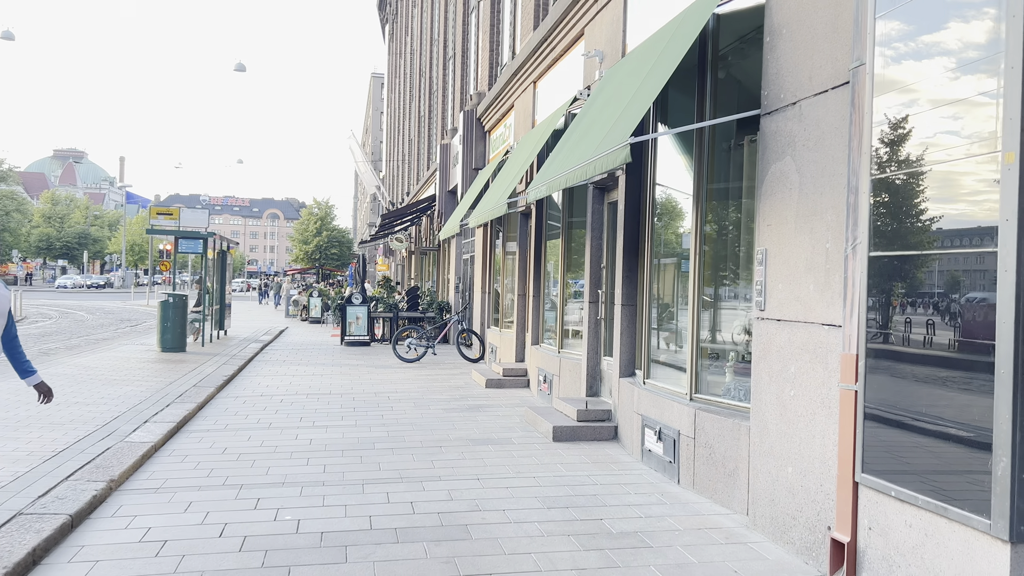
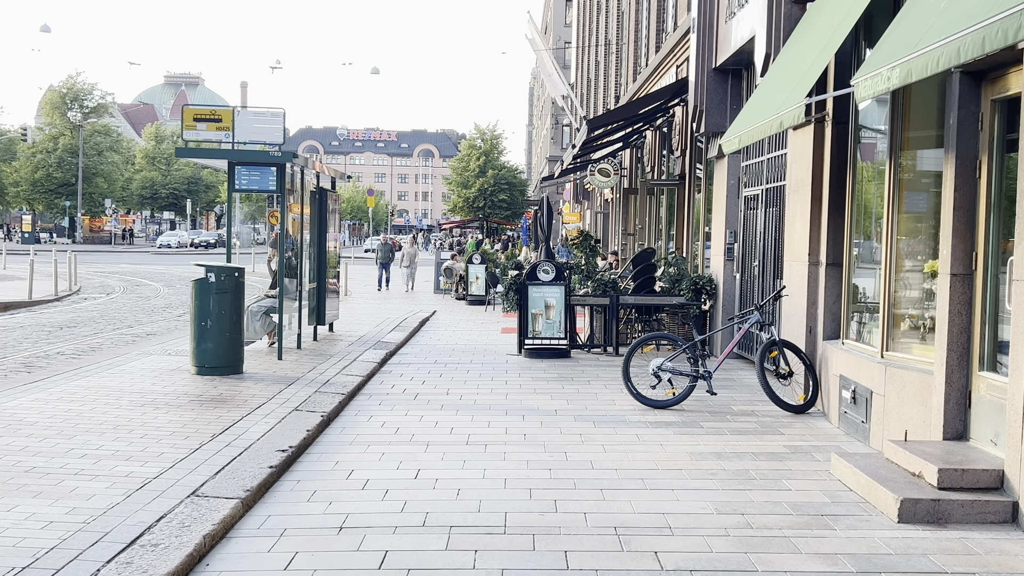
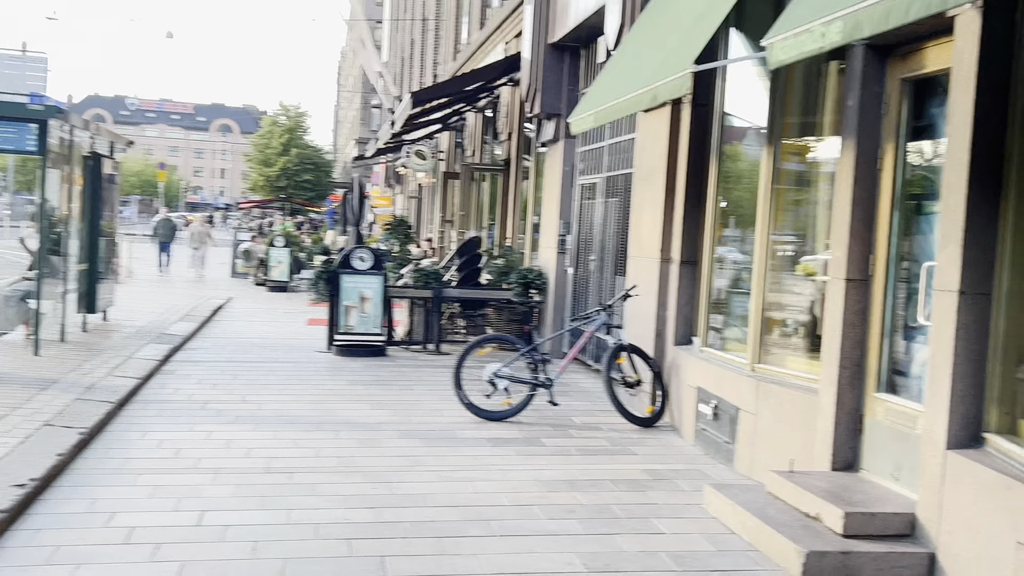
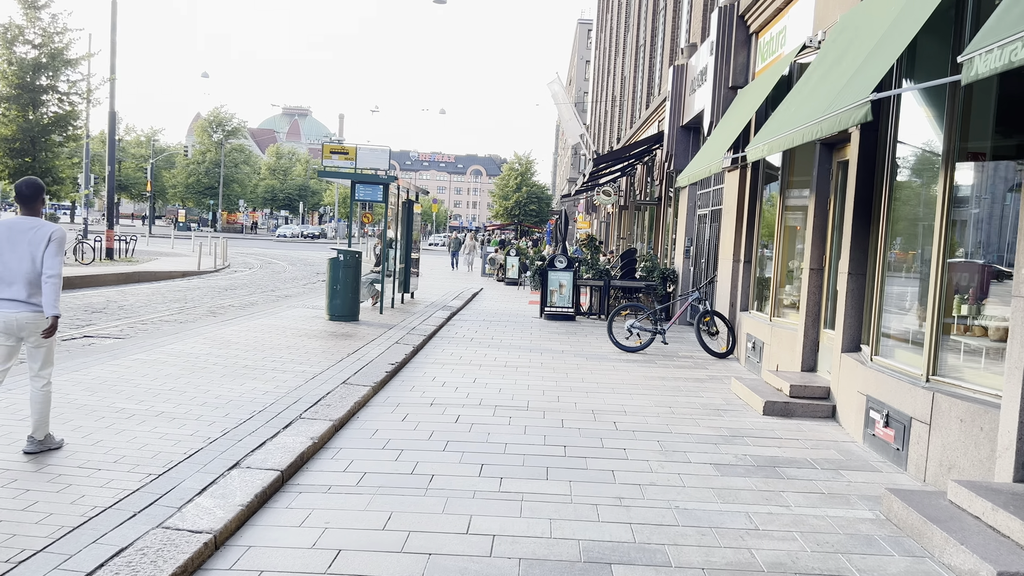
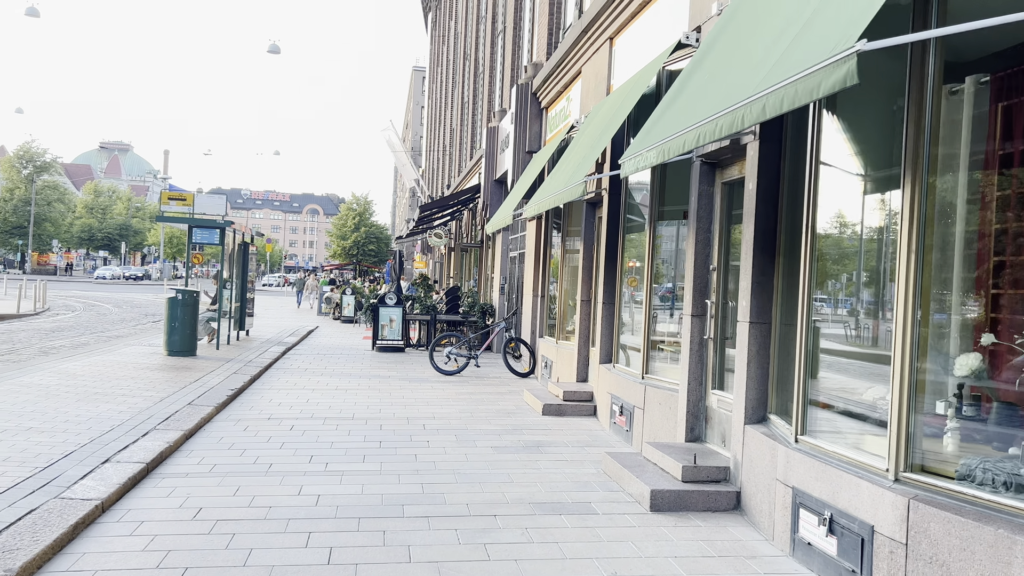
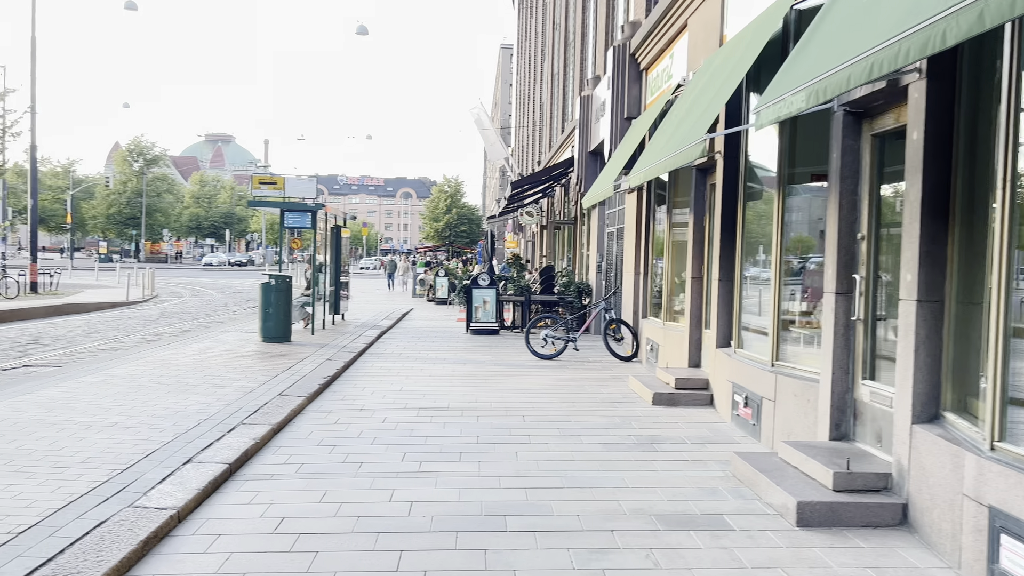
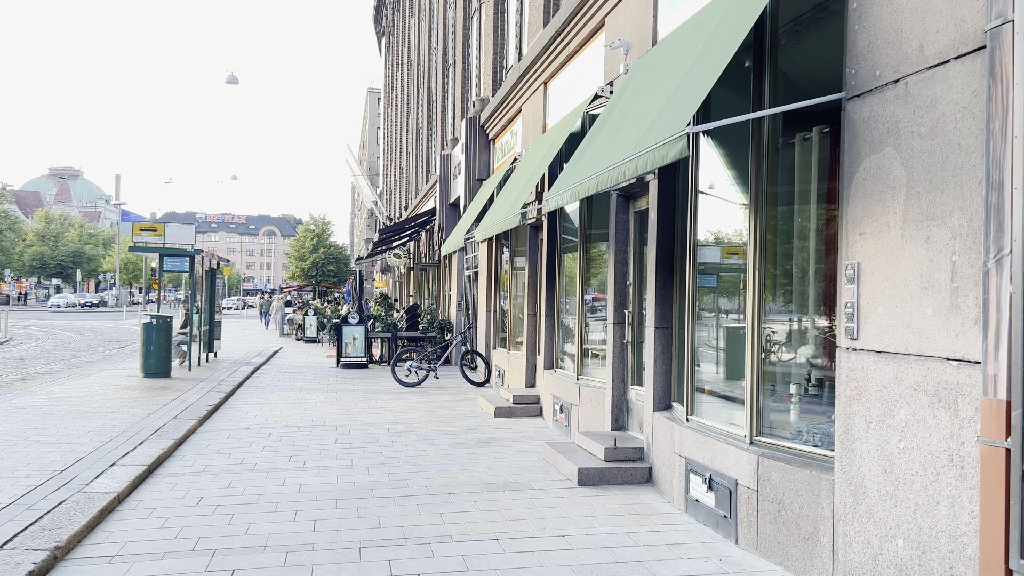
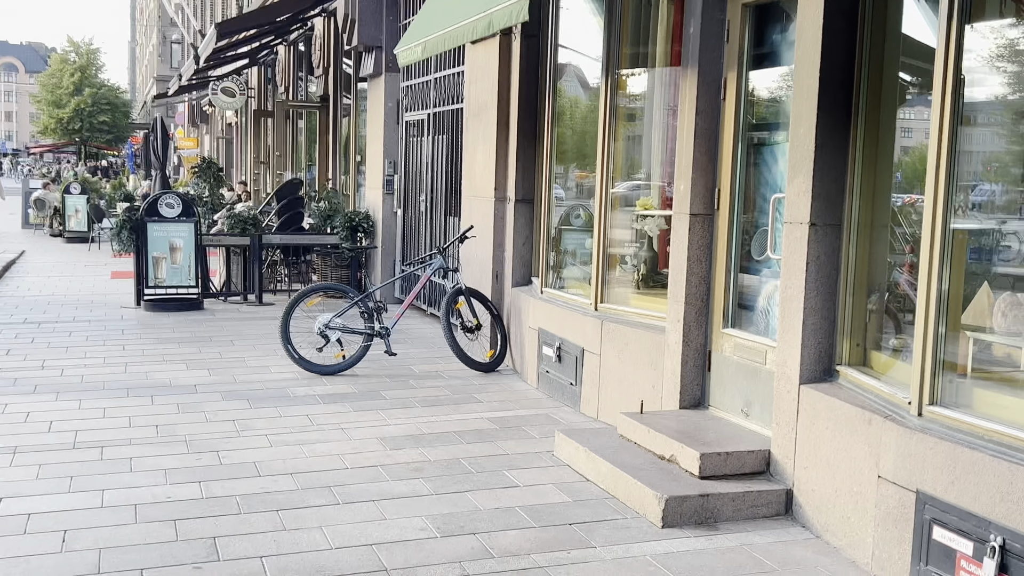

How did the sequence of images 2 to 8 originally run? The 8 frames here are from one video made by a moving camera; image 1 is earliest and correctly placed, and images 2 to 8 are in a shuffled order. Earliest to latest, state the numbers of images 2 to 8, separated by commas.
7, 5, 6, 4, 2, 3, 8
